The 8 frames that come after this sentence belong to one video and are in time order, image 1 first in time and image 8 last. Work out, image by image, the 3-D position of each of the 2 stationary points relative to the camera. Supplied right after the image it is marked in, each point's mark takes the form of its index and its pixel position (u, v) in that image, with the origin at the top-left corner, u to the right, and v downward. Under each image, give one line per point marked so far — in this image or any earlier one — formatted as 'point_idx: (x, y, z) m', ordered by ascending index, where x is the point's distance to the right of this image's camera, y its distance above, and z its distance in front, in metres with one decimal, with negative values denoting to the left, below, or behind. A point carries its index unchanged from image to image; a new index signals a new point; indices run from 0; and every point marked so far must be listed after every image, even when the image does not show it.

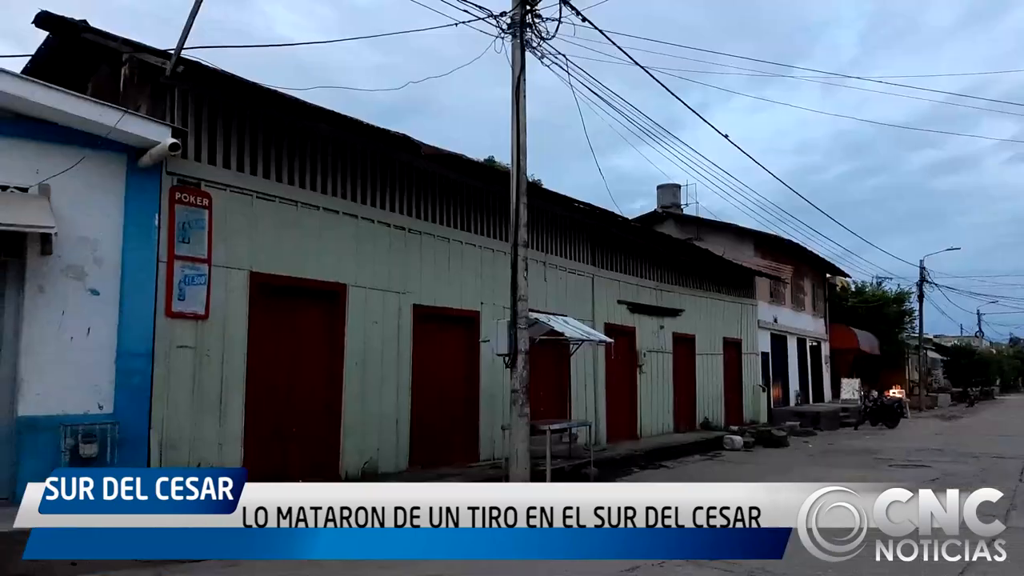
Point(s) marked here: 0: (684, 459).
0: (+3.4, -3.4, +16.5) m
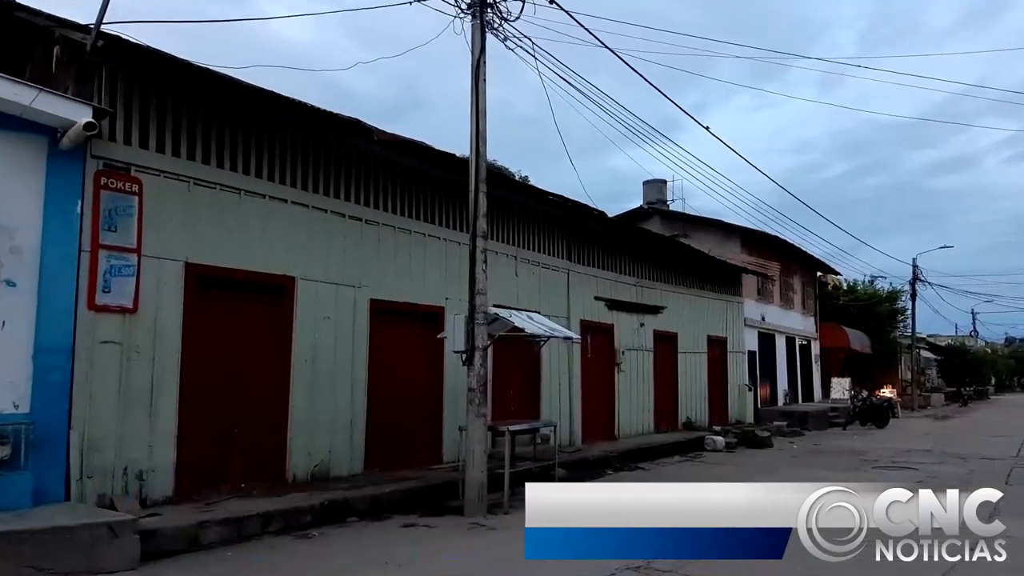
0: (+2.9, -3.3, +16.0) m
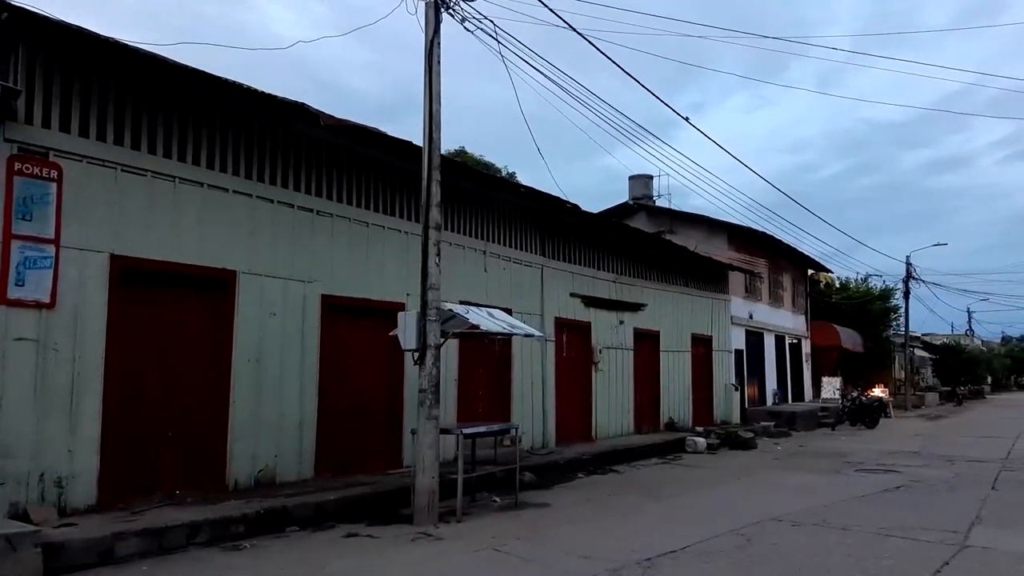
0: (+2.4, -3.3, +15.4) m
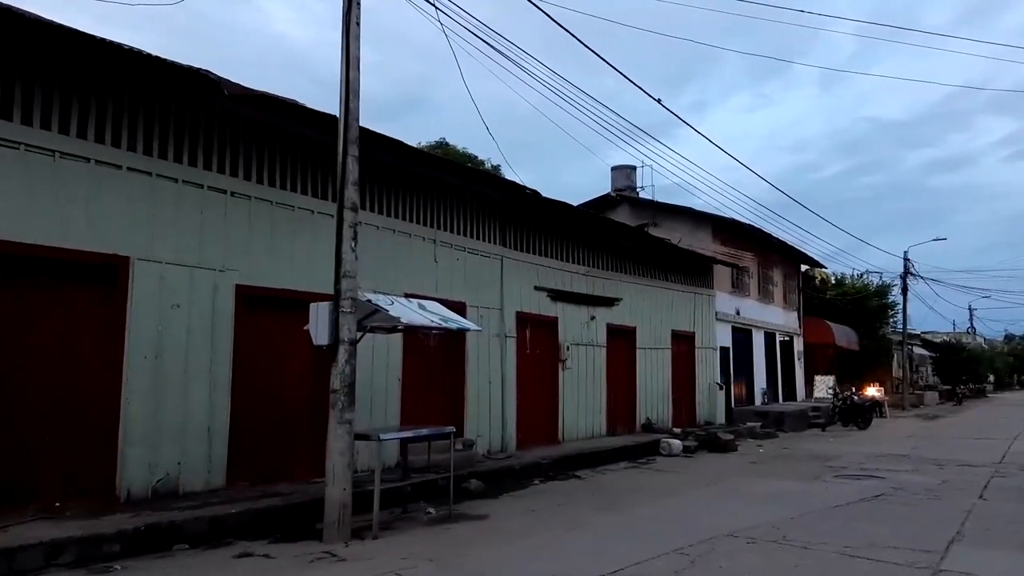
0: (+1.7, -3.1, +14.4) m
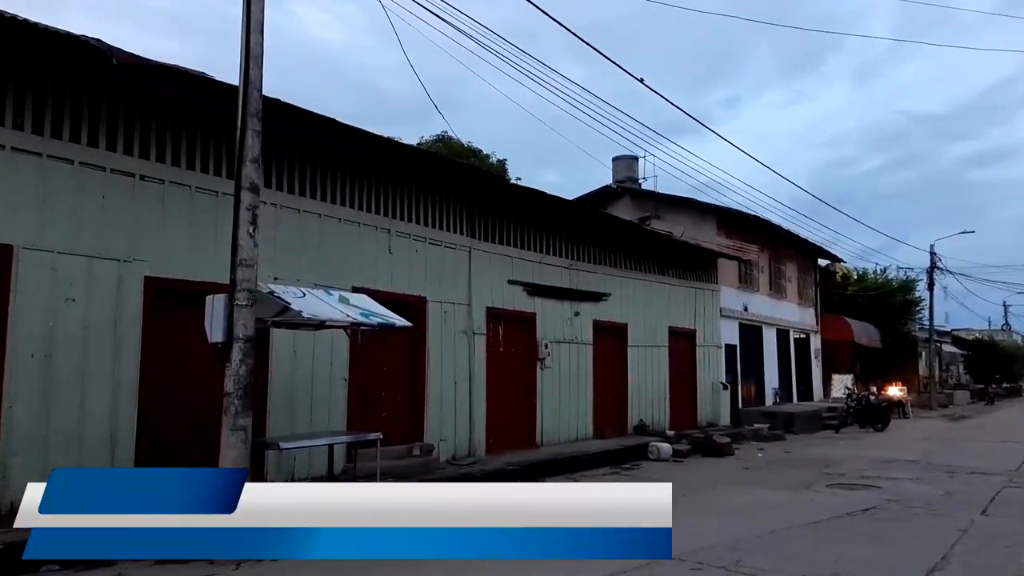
0: (+1.2, -3.0, +13.4) m
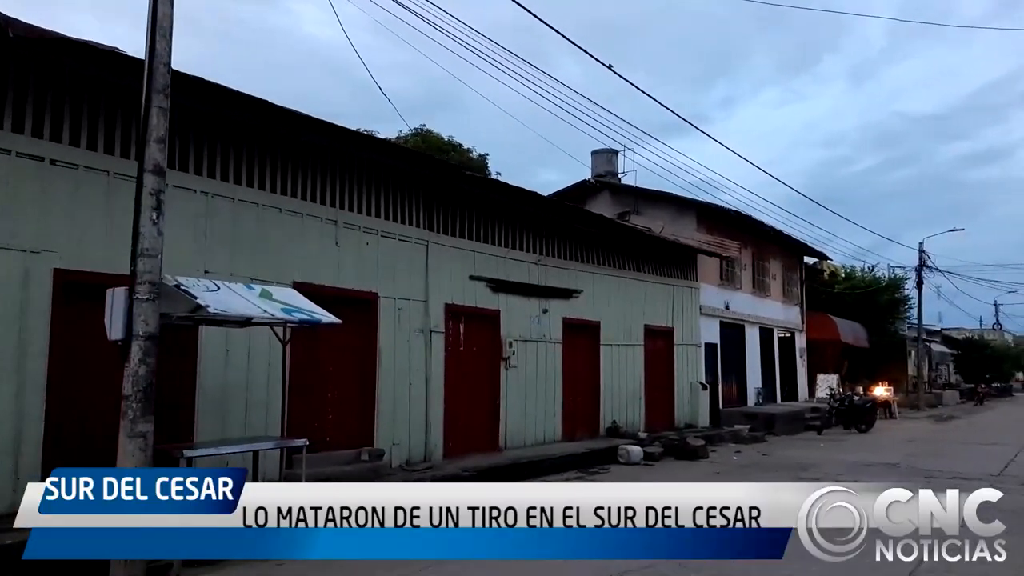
0: (+0.6, -3.0, +12.8) m
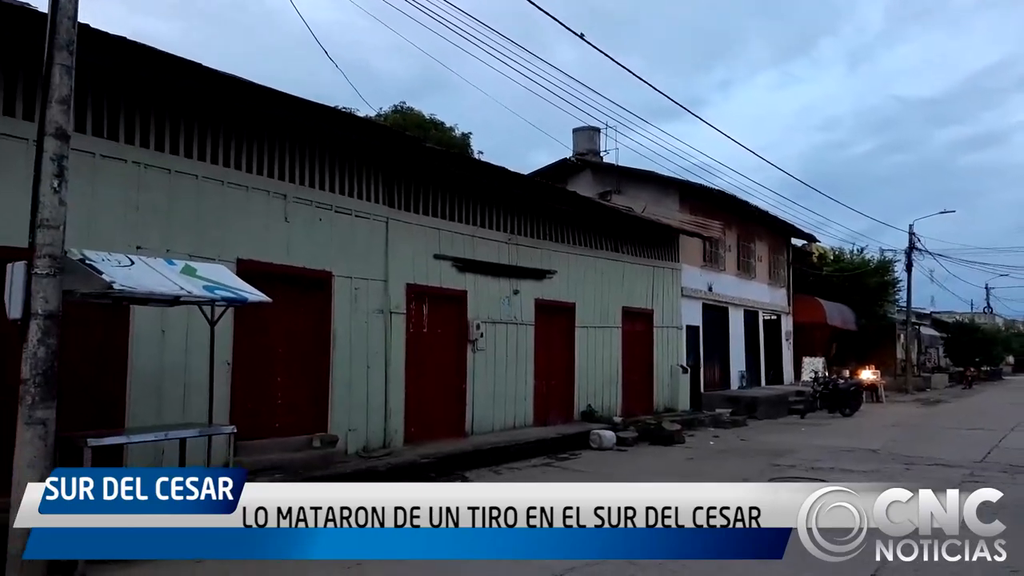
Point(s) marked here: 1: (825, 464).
0: (0.0, -2.7, +12.4) m
1: (+4.7, -2.7, +12.5) m
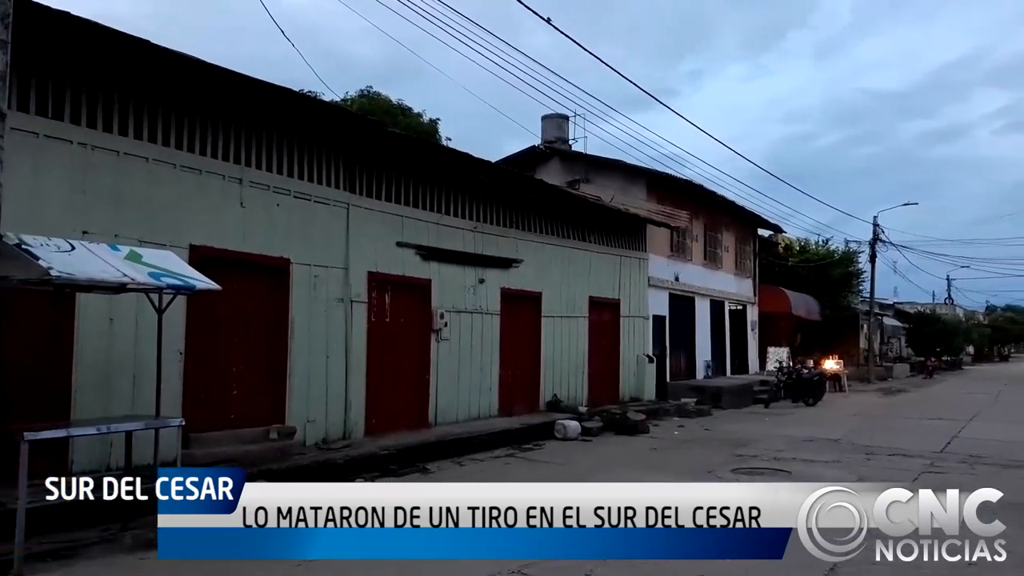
0: (-0.5, -2.5, +12.2) m
1: (+4.2, -2.5, +12.5) m
